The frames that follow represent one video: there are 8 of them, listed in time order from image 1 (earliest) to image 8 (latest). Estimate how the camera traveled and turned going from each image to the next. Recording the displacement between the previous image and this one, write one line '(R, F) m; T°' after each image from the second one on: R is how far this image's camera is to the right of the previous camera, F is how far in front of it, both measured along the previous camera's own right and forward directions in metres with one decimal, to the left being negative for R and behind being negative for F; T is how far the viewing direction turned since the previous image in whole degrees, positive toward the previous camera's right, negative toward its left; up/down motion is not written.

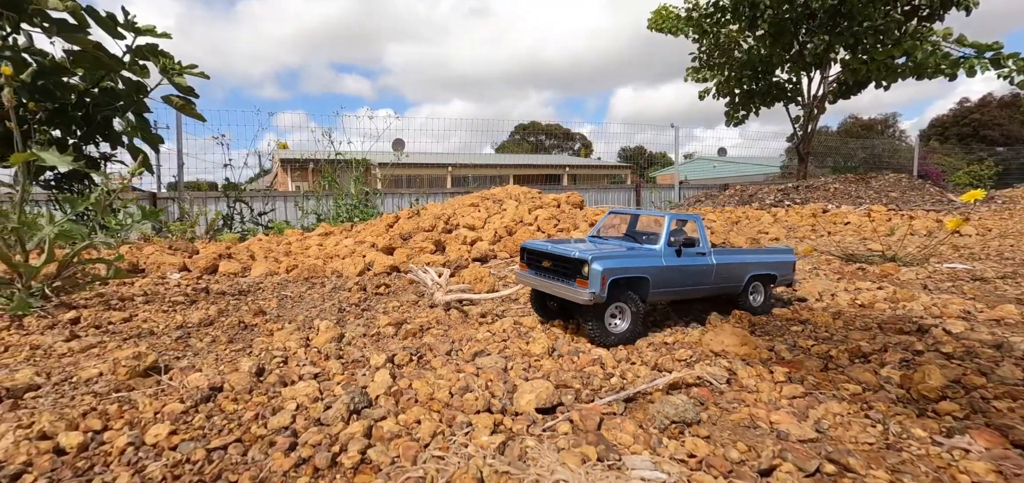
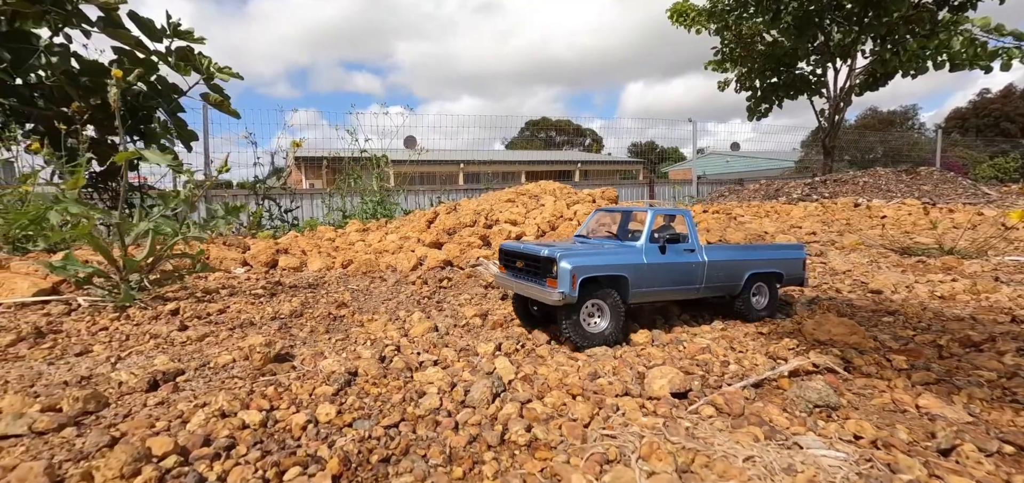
(-0.6, -0.1) m; -2°
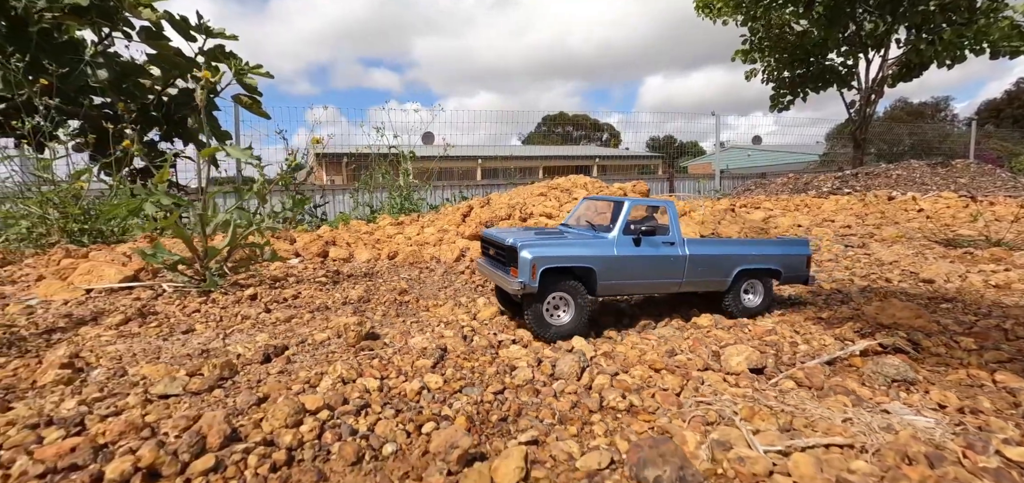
(-0.4, -0.2) m; -2°
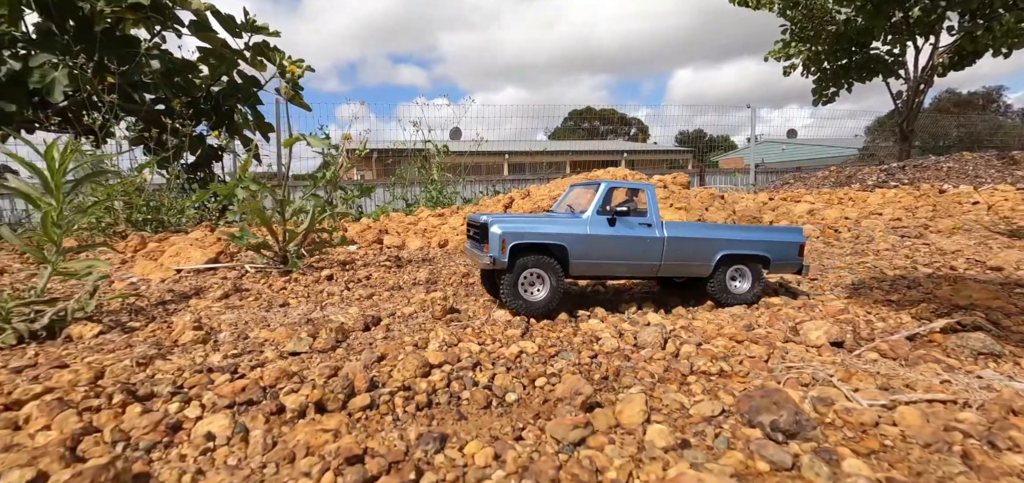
(-0.3, -0.2) m; -3°
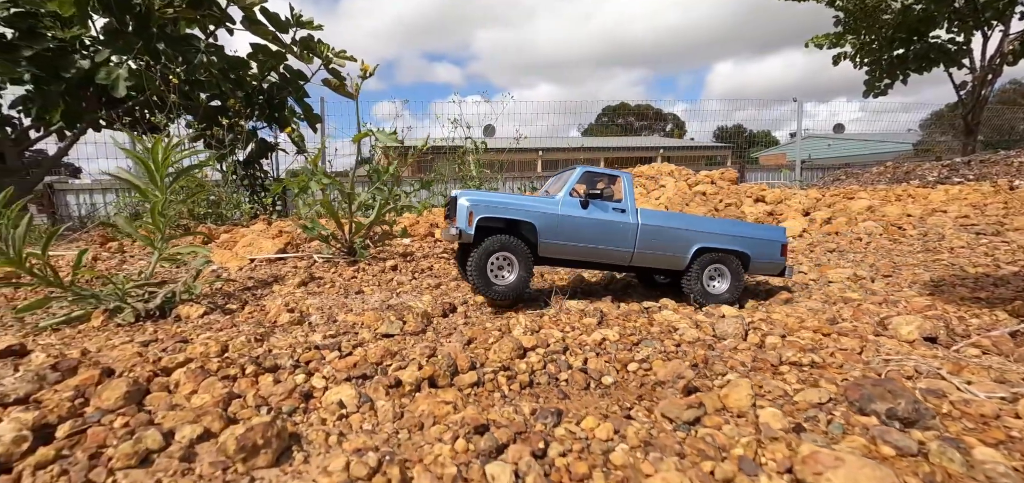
(-0.2, -0.1) m; -4°
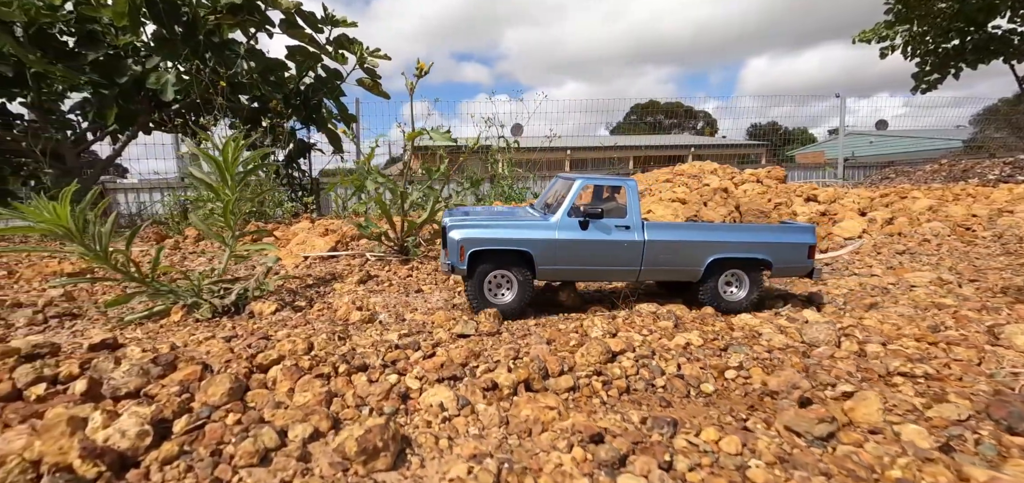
(-0.2, +0.1) m; -4°
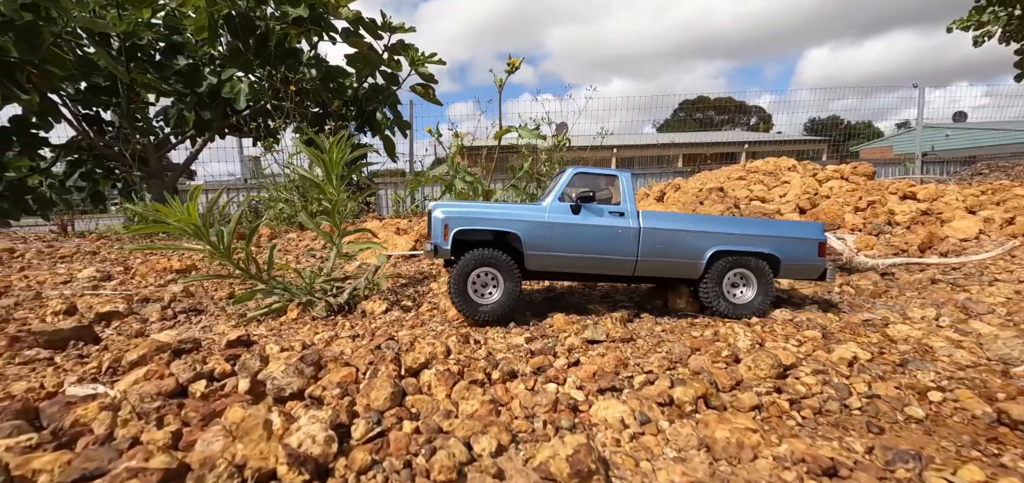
(-0.4, +0.1) m; -7°
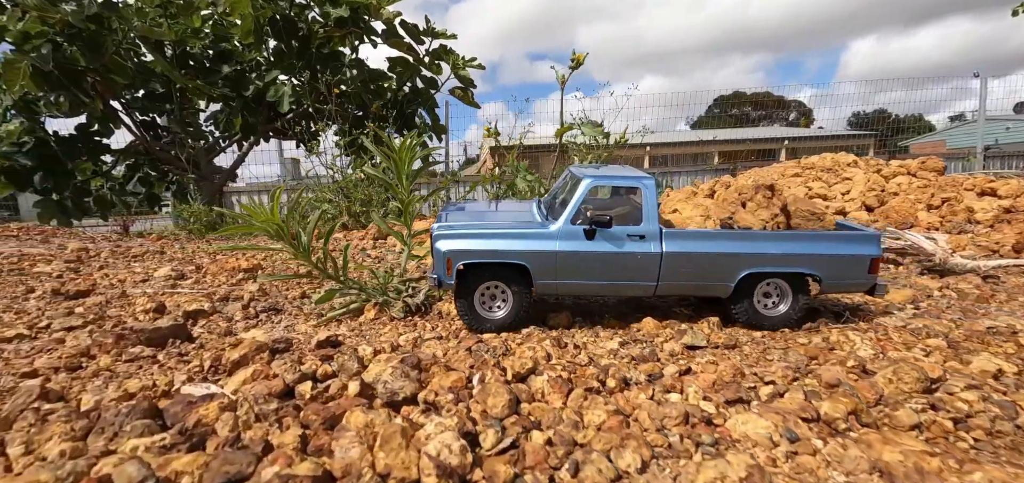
(-0.2, +0.1) m; -5°
